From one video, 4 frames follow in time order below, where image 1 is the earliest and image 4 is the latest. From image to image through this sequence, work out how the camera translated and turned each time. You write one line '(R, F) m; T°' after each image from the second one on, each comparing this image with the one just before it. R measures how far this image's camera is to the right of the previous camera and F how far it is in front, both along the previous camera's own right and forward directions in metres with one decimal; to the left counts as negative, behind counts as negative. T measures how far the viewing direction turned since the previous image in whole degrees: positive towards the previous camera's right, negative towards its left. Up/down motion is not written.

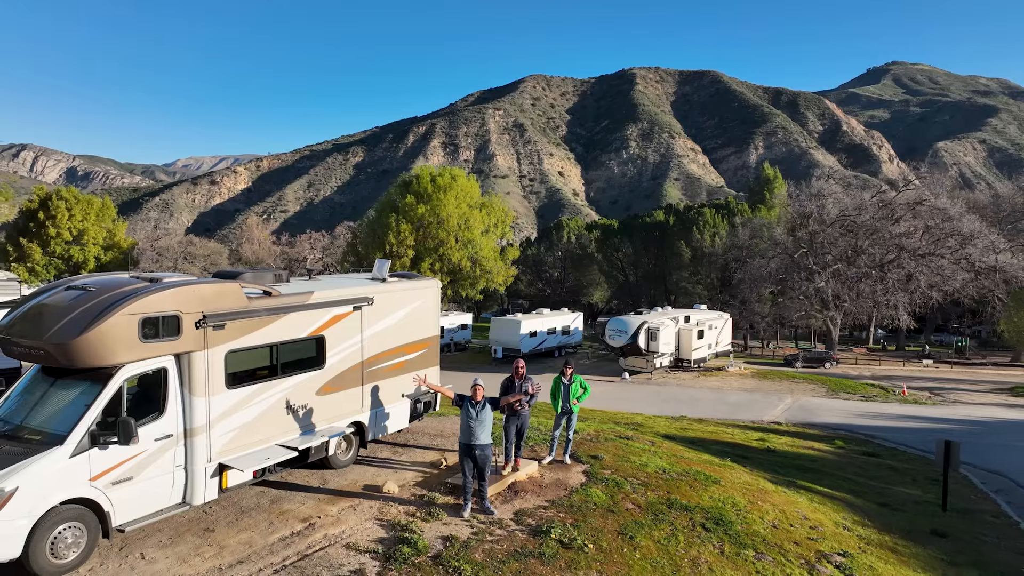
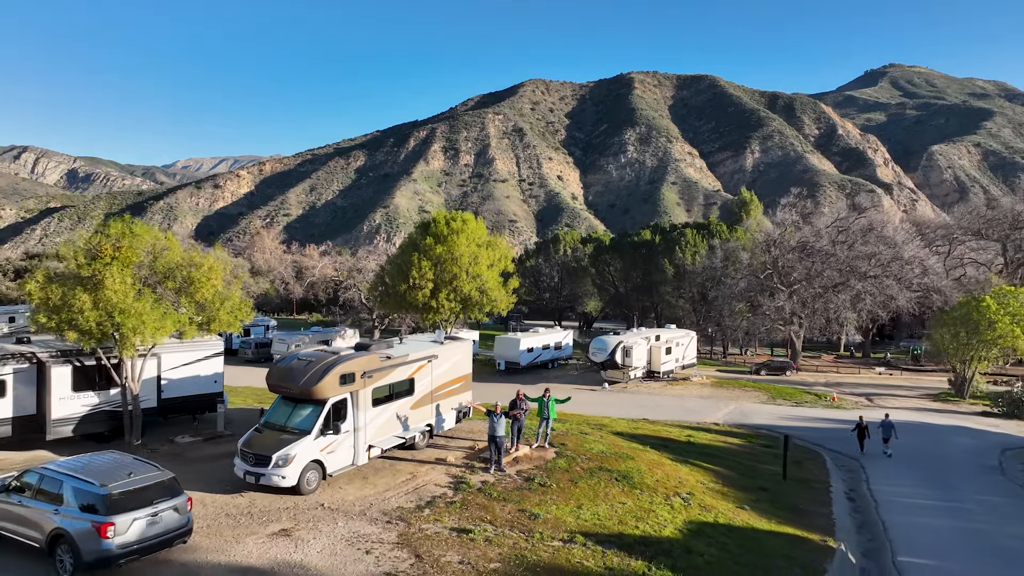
(-0.1, -5.2) m; 0°
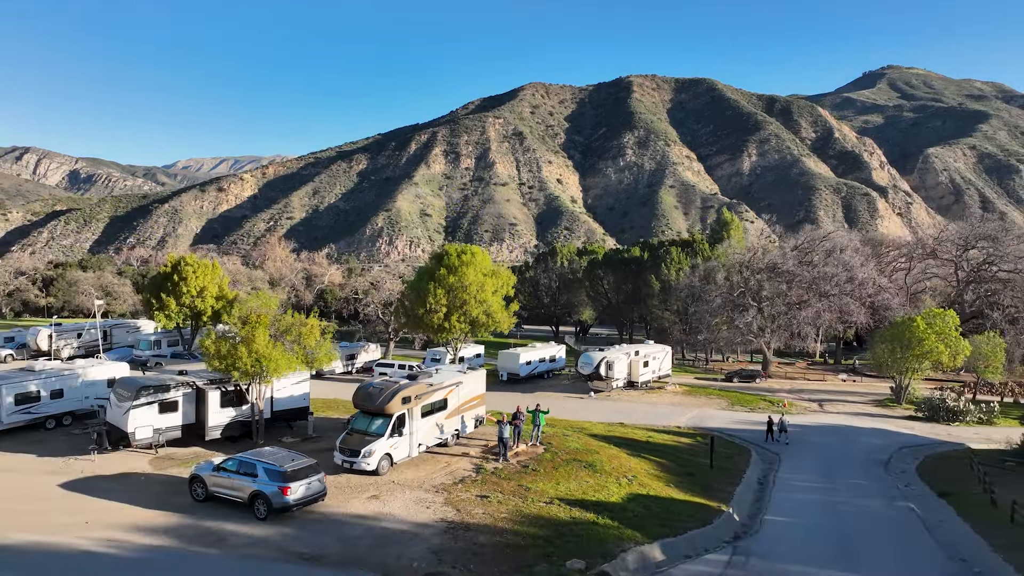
(0.0, -5.2) m; 0°
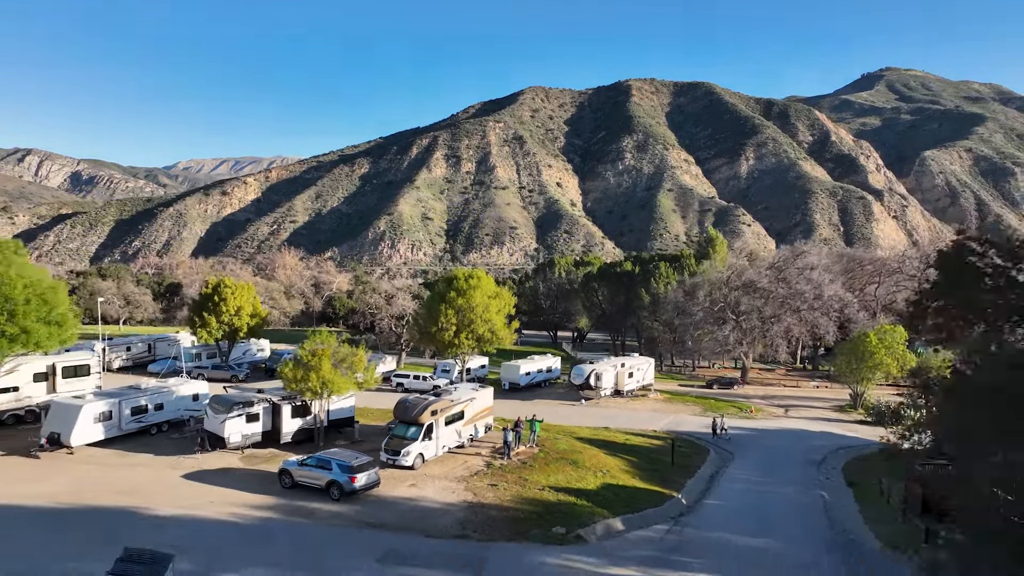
(0.0, -4.9) m; 0°
